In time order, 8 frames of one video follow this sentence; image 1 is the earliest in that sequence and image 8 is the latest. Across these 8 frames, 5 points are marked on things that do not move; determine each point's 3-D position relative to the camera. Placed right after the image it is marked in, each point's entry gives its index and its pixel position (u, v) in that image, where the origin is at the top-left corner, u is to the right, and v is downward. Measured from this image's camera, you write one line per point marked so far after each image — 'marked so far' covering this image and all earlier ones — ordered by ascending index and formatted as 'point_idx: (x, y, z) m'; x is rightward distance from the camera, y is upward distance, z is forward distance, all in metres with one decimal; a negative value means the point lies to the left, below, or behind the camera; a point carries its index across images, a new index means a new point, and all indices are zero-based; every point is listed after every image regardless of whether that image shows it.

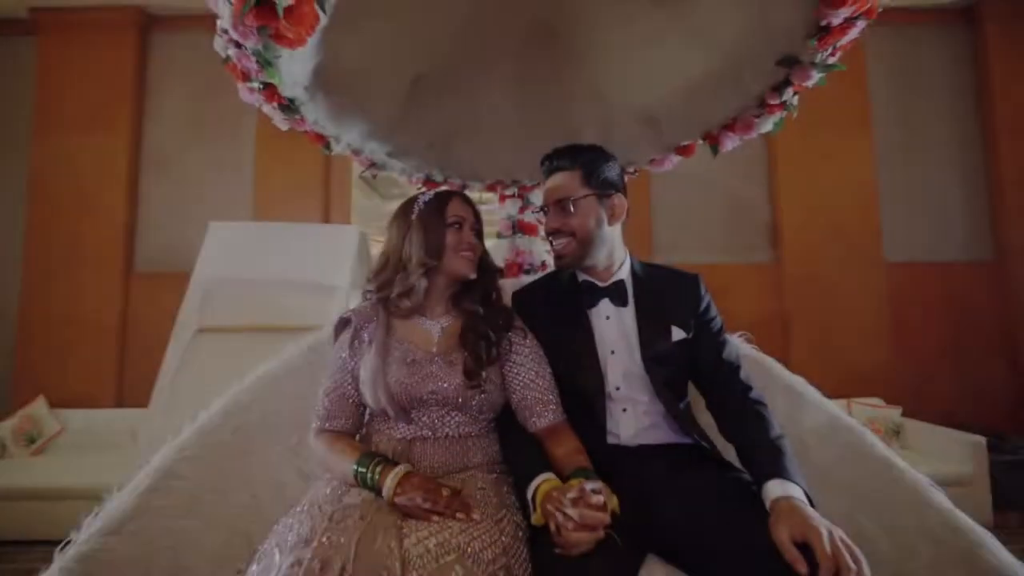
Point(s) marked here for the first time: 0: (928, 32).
0: (+3.0, +1.8, +4.4) m
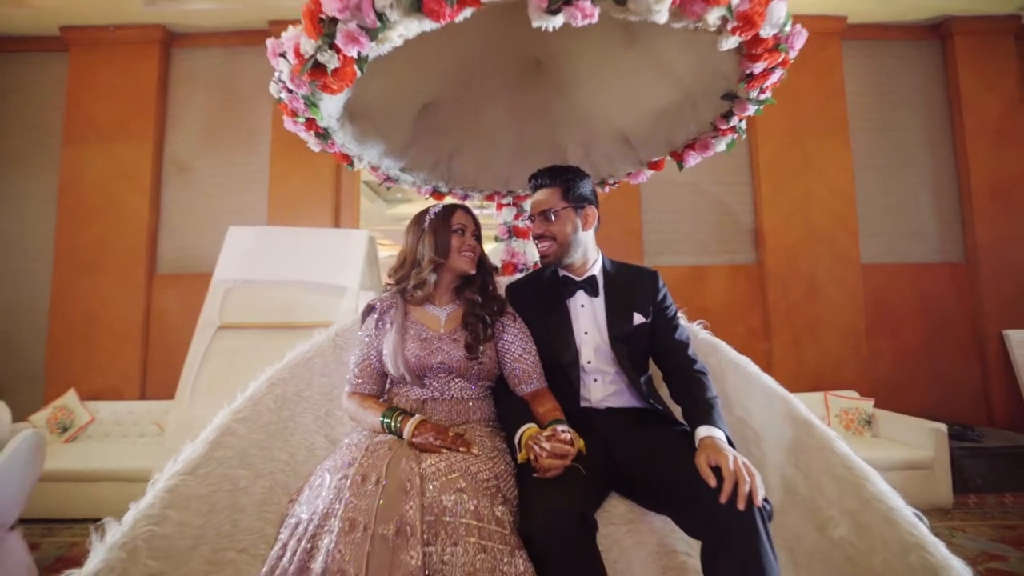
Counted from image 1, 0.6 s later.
0: (+2.9, +1.8, +4.6) m
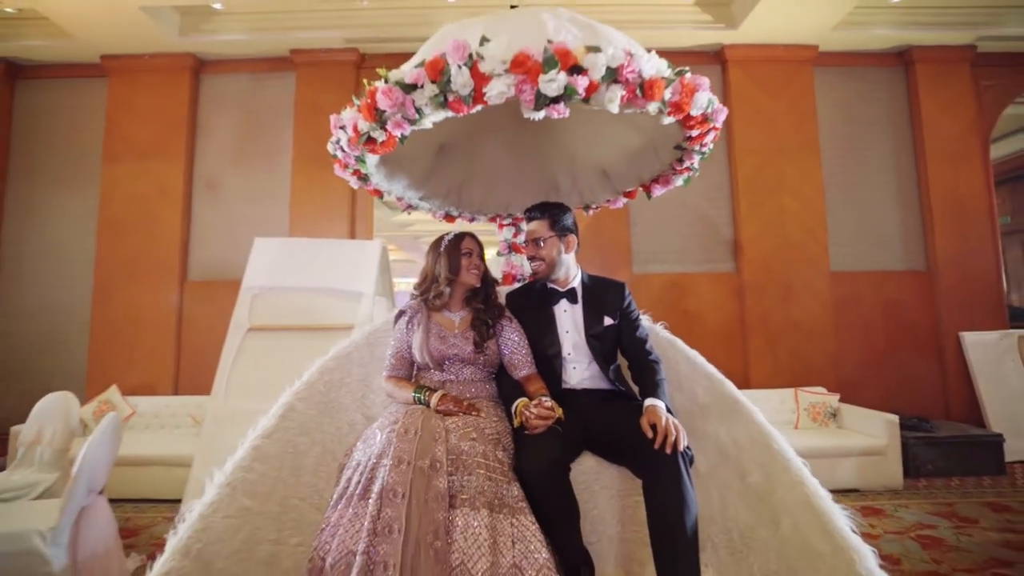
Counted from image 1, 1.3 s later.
0: (+3.0, +1.8, +5.1) m
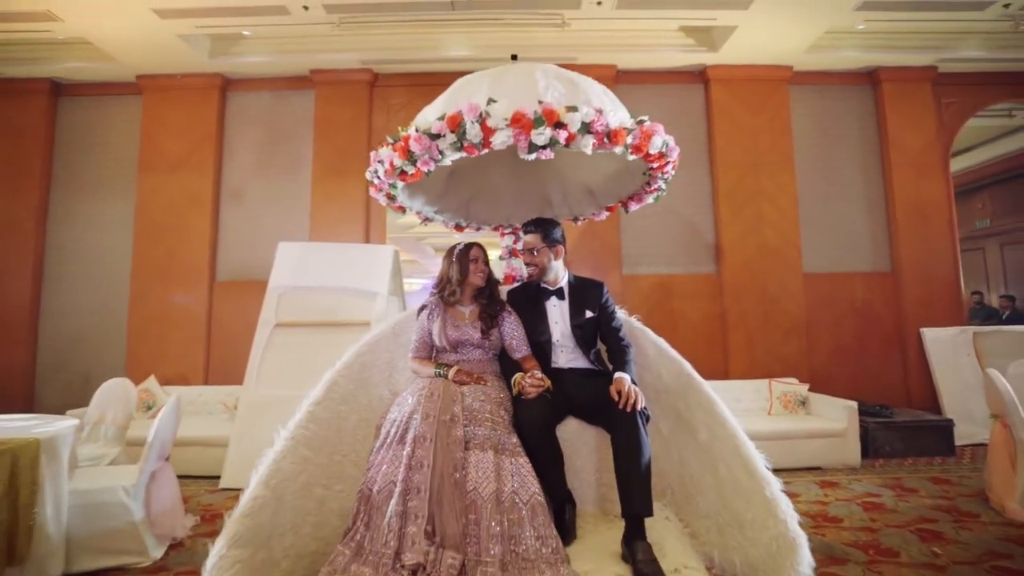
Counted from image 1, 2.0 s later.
0: (+3.0, +1.8, +5.5) m
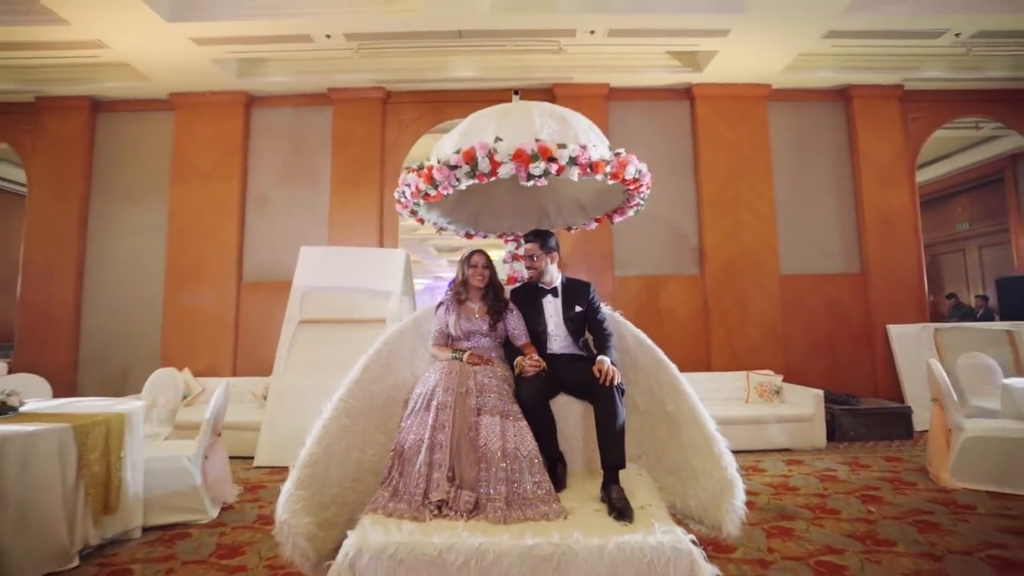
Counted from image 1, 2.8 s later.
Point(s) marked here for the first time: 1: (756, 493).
0: (+3.0, +1.8, +6.0) m
1: (+1.4, -1.2, +3.5) m
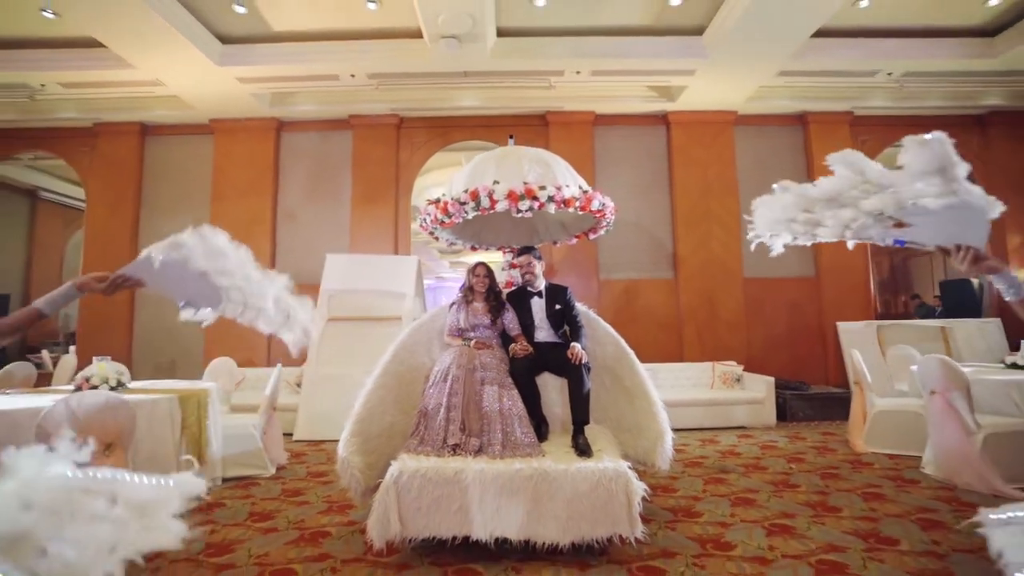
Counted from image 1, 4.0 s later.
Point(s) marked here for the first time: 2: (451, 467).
0: (+3.0, +1.8, +6.8) m
1: (+1.4, -1.2, +4.3) m
2: (-0.3, -0.8, +2.6) m
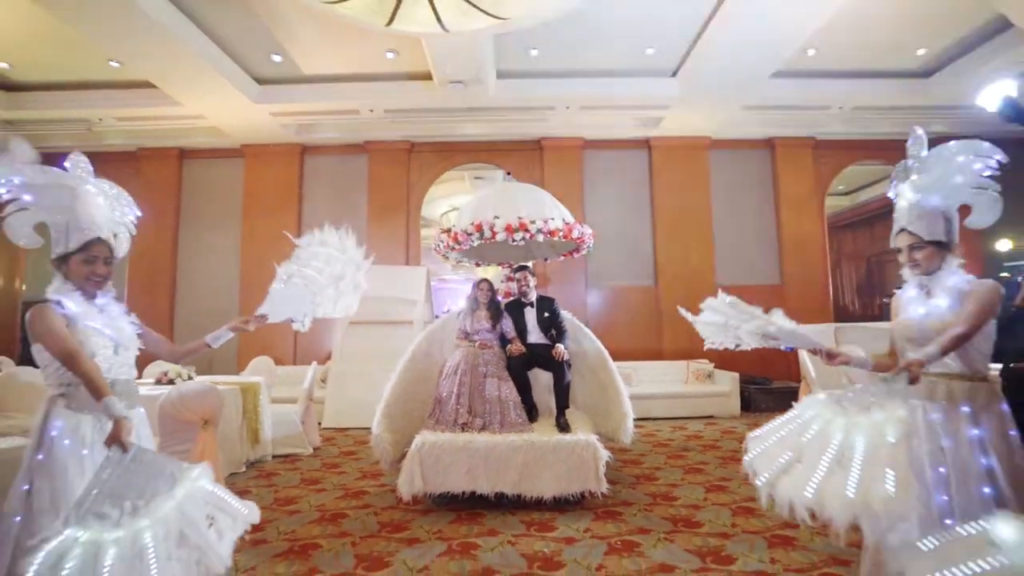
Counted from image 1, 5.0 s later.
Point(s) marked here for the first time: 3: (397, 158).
0: (+2.9, +1.7, +7.6) m
1: (+1.3, -1.3, +5.1) m
2: (-0.3, -0.9, +3.5) m
3: (-1.4, +1.6, +7.7) m
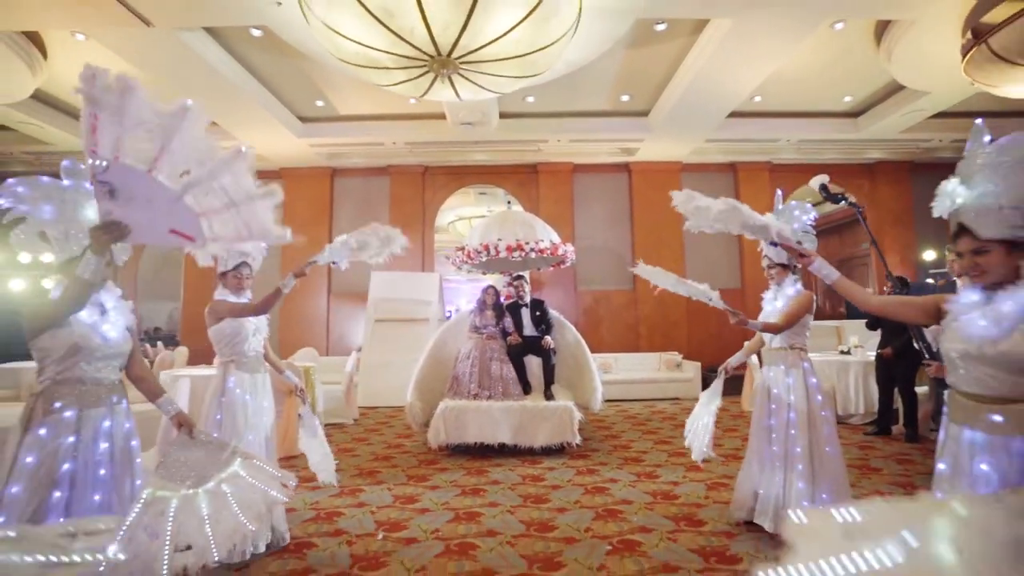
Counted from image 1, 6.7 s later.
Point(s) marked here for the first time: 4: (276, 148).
0: (+2.9, +1.6, +8.9) m
1: (+1.3, -1.3, +6.4) m
2: (-0.3, -0.9, +4.7) m
3: (-1.4, +1.6, +8.9) m
4: (-3.1, +1.8, +8.1) m
